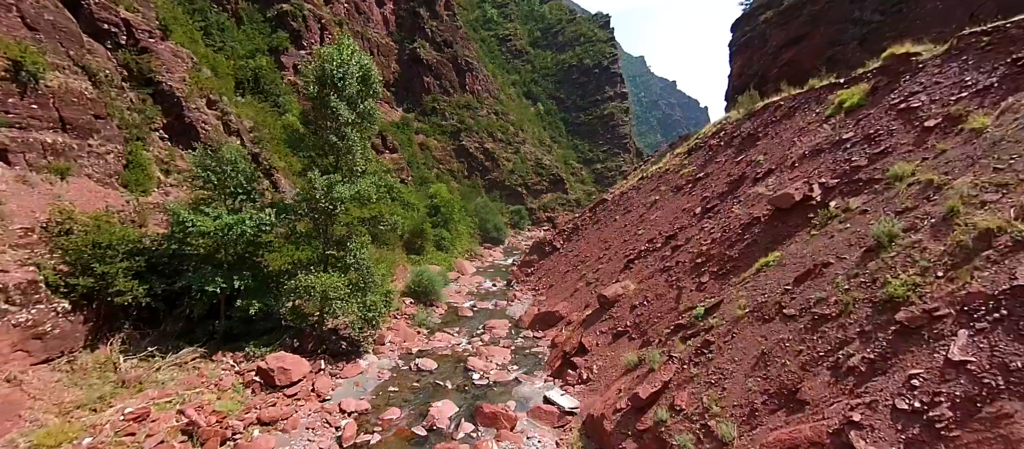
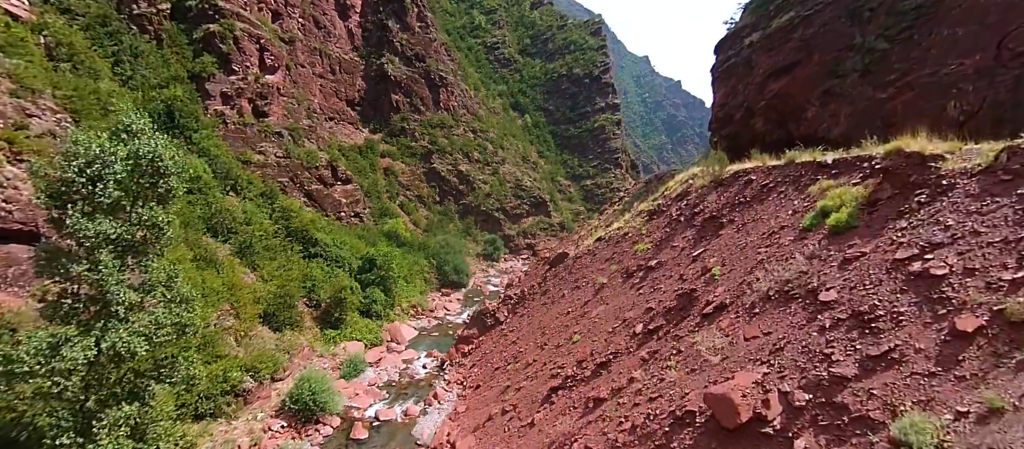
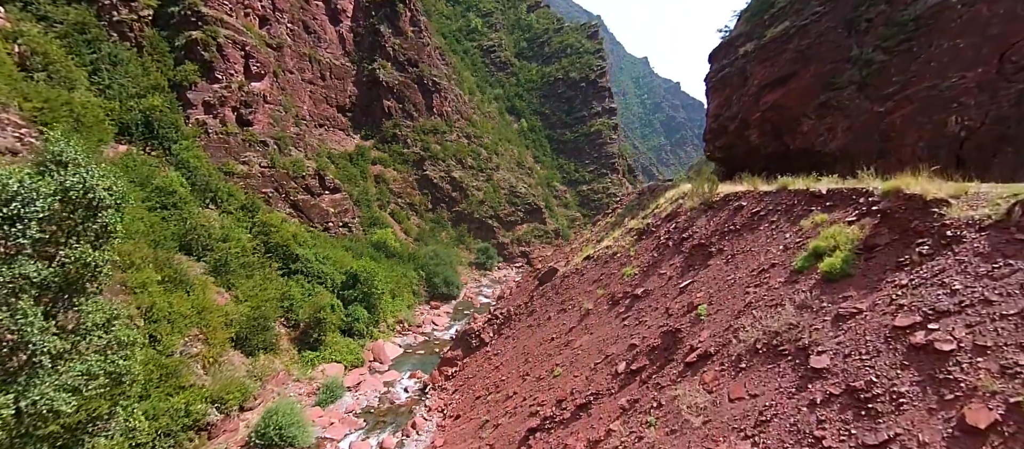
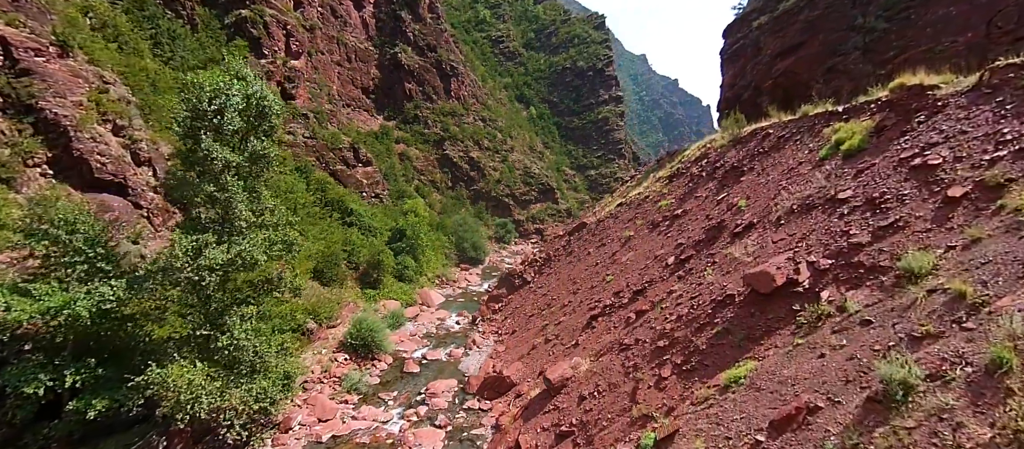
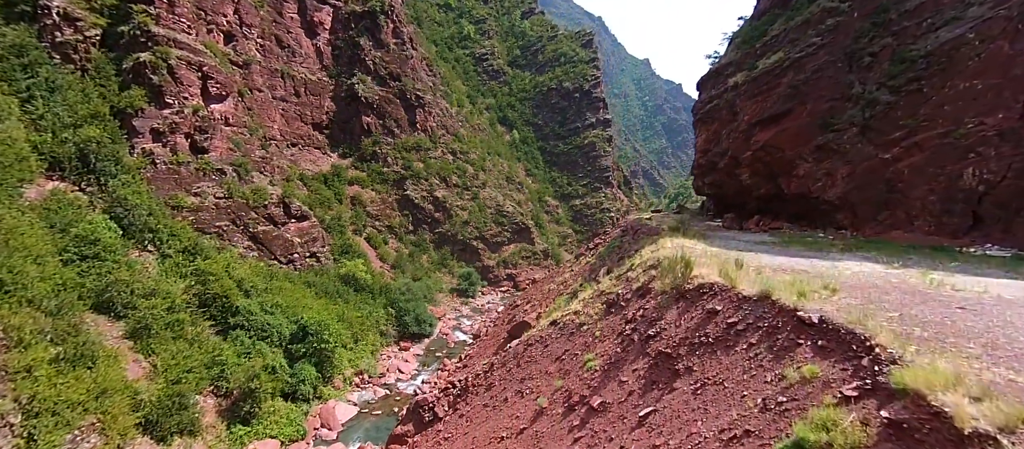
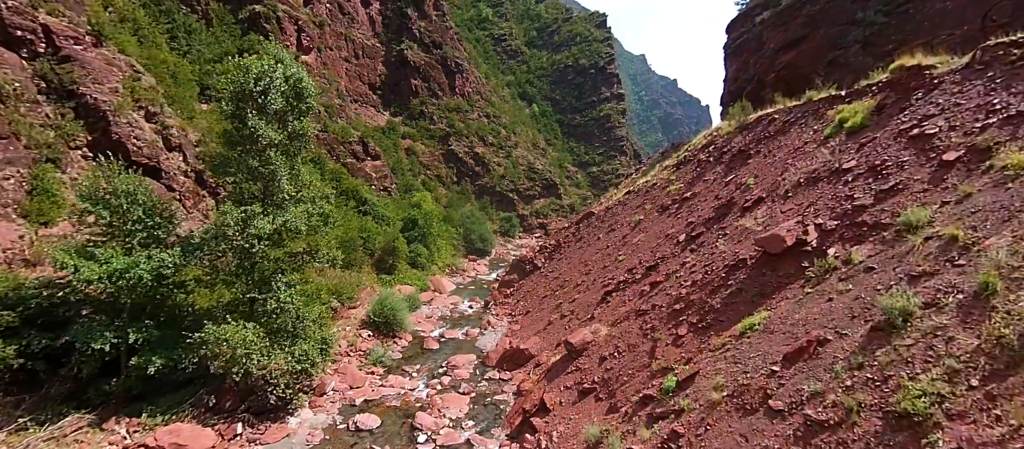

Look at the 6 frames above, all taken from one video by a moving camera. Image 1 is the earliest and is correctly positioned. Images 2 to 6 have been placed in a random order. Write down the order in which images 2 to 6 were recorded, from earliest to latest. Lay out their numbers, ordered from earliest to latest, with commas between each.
6, 4, 2, 3, 5
